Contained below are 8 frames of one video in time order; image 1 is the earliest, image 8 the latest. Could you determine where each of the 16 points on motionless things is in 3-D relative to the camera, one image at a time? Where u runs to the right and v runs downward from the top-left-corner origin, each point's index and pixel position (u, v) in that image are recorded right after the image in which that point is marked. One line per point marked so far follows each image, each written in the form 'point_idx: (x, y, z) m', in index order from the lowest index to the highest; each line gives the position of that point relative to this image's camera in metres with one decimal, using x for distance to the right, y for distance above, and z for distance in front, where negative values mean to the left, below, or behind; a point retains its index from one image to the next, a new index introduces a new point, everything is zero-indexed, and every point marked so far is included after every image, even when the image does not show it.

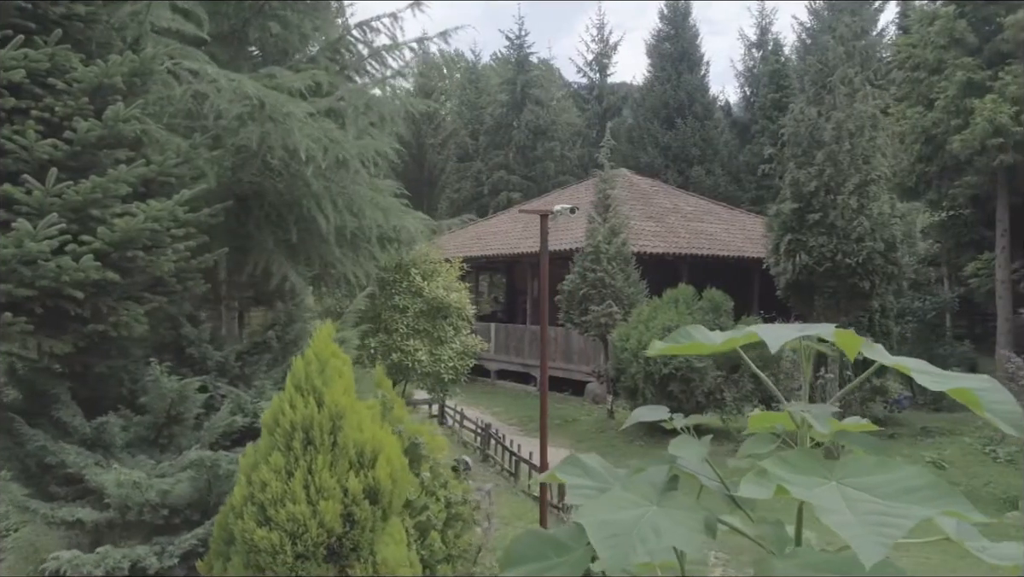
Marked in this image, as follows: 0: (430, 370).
0: (-1.0, -1.0, +9.1) m
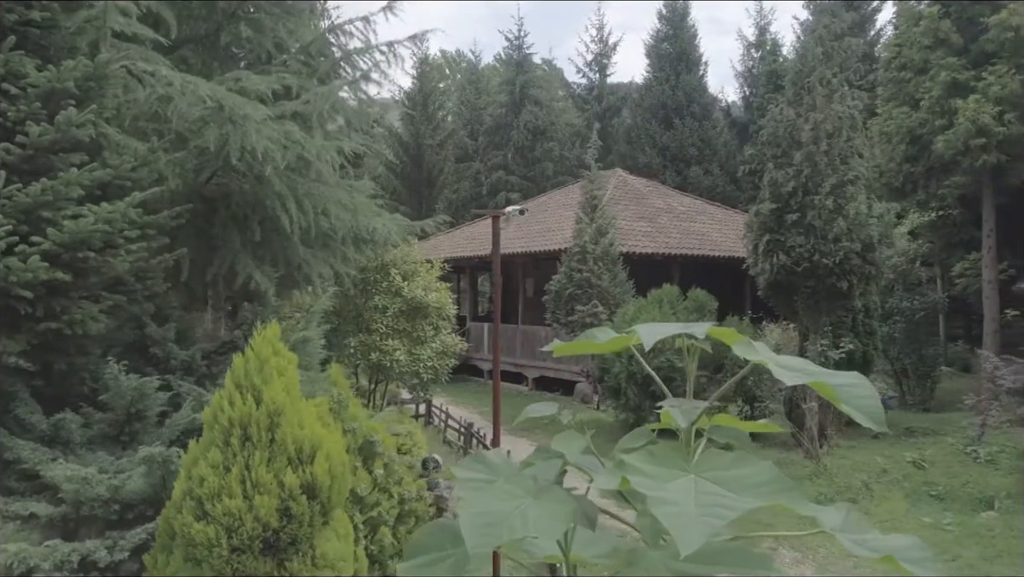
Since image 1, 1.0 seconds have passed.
0: (-1.3, -1.0, +9.2) m
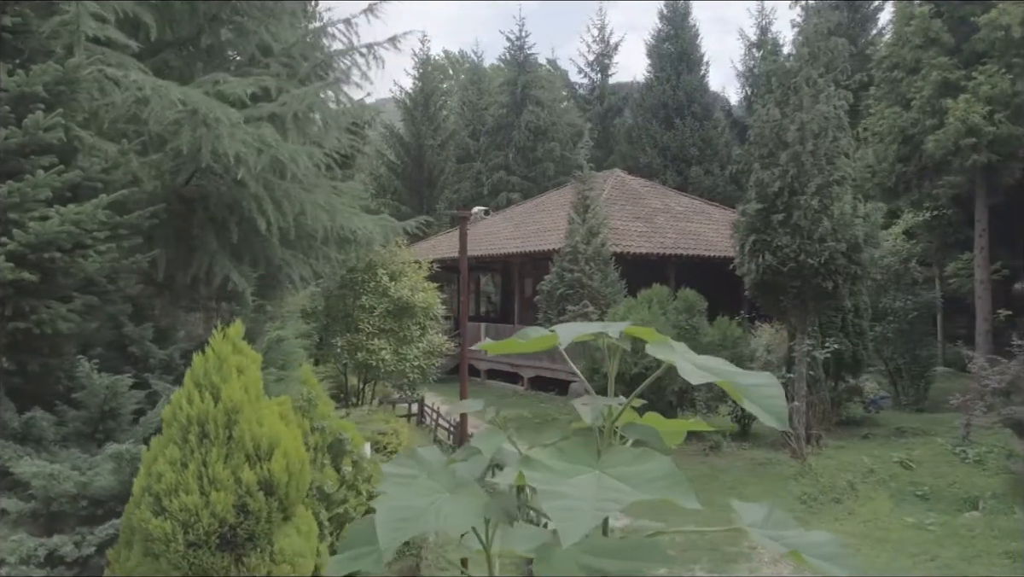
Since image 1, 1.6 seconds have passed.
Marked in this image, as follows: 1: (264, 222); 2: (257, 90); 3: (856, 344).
0: (-1.4, -1.0, +9.2) m
1: (-2.0, +0.5, +5.9) m
2: (-2.2, +1.7, +6.5) m
3: (+5.2, -0.8, +11.3) m
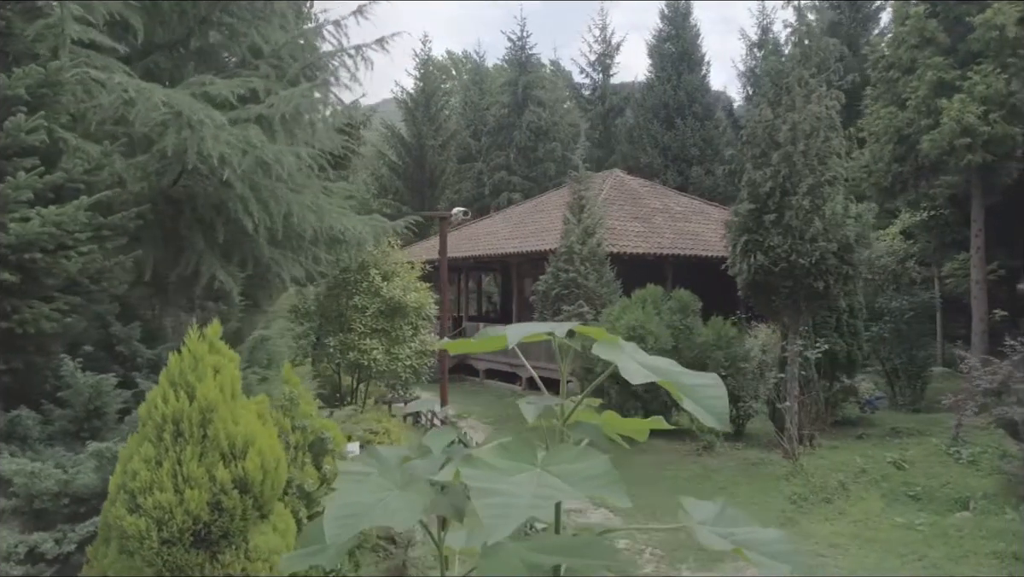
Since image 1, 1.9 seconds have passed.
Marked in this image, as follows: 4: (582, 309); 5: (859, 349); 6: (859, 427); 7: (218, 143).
0: (-1.5, -1.0, +9.3) m
1: (-2.1, +0.5, +6.0) m
2: (-2.3, +1.7, +6.5) m
3: (+5.1, -0.8, +11.3) m
4: (+1.1, -0.3, +12.3) m
5: (+5.2, -0.9, +11.4) m
6: (+5.4, -2.1, +11.7) m
7: (-2.1, +1.0, +5.3) m
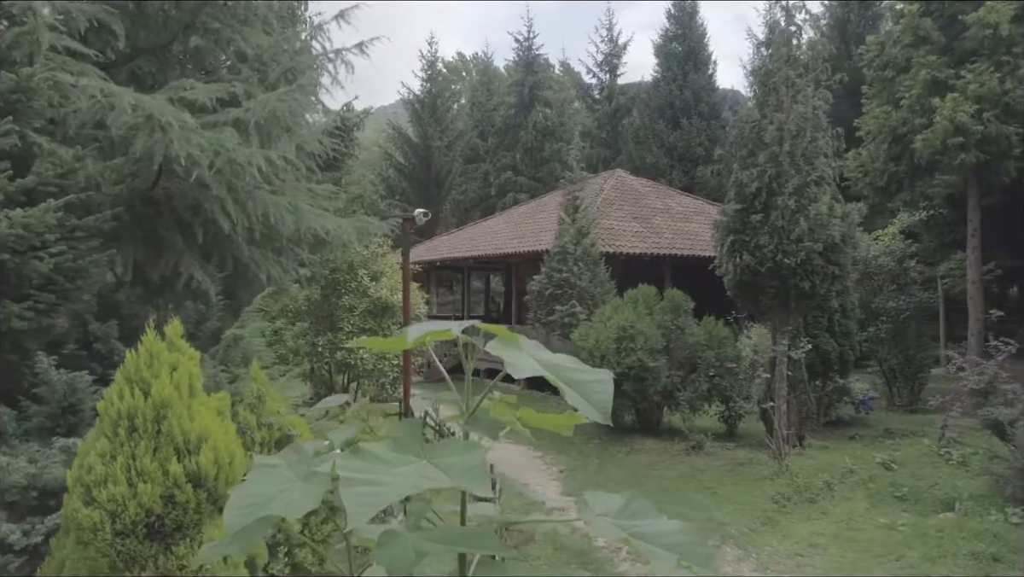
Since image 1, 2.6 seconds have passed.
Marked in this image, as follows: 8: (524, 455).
0: (-1.7, -1.0, +9.4) m
1: (-2.3, +0.5, +6.1) m
2: (-2.5, +1.7, +6.6) m
3: (+4.9, -0.8, +11.3) m
4: (+1.0, -0.3, +12.4) m
5: (+5.1, -0.9, +11.3) m
6: (+5.3, -2.1, +11.6) m
7: (-2.3, +1.0, +5.4) m
8: (+0.2, -2.4, +10.8) m
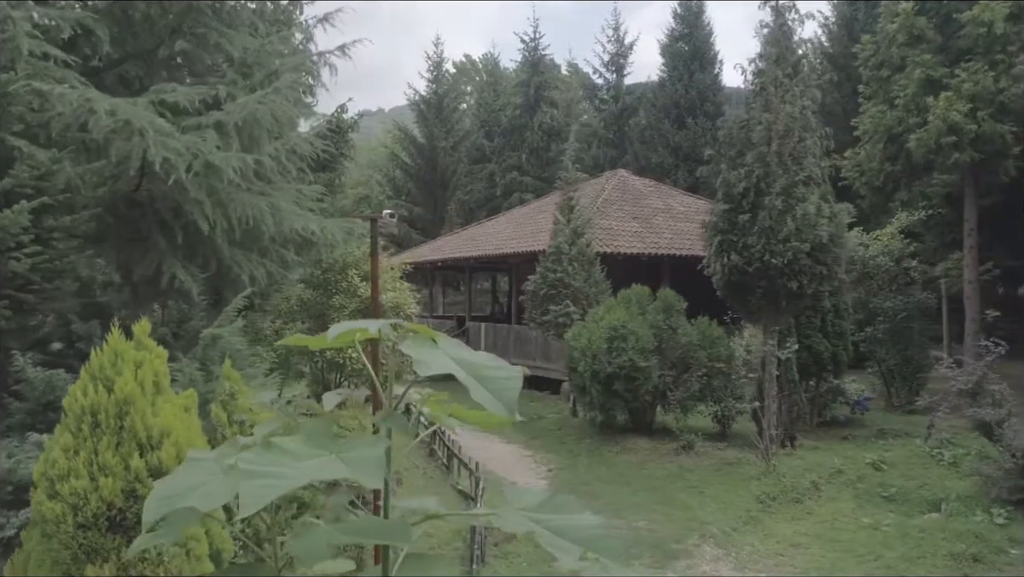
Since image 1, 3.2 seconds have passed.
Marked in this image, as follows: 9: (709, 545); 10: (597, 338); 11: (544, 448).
0: (-1.9, -1.0, +9.5) m
1: (-2.6, +0.5, +6.2) m
2: (-2.7, +1.7, +6.8) m
3: (+4.8, -0.8, +11.2) m
4: (+0.9, -0.3, +12.4) m
5: (+5.0, -0.9, +11.3) m
6: (+5.2, -2.1, +11.6) m
7: (-2.5, +1.0, +5.5) m
8: (+0.1, -2.4, +10.8) m
9: (+2.0, -2.5, +7.5) m
10: (+1.3, -0.7, +11.2) m
11: (+0.5, -2.4, +11.2) m
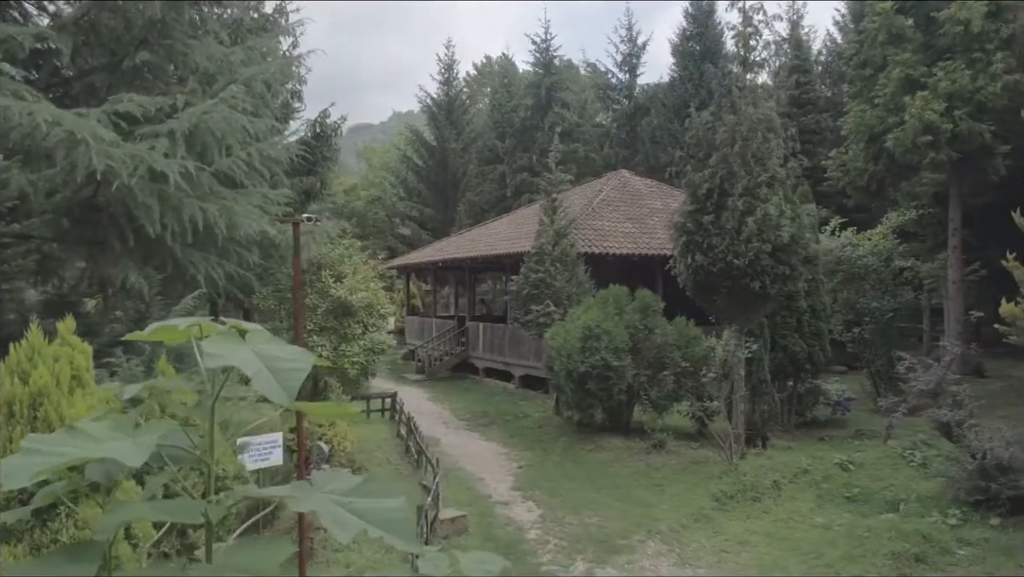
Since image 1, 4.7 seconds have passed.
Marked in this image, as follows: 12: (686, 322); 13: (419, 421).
0: (-2.3, -1.0, +9.8) m
1: (-3.1, +0.5, +6.6) m
2: (-3.3, +1.7, +7.1) m
3: (+4.5, -0.8, +11.2) m
4: (+0.6, -0.3, +12.6) m
5: (+4.6, -0.9, +11.3) m
6: (+4.8, -2.1, +11.6) m
7: (-3.1, +1.0, +5.8) m
8: (-0.3, -2.4, +11.0) m
9: (+1.4, -2.5, +7.6) m
10: (+0.9, -0.7, +11.3) m
11: (+0.1, -2.4, +11.3) m
12: (+2.6, -0.5, +11.2) m
13: (-1.6, -2.3, +12.9) m
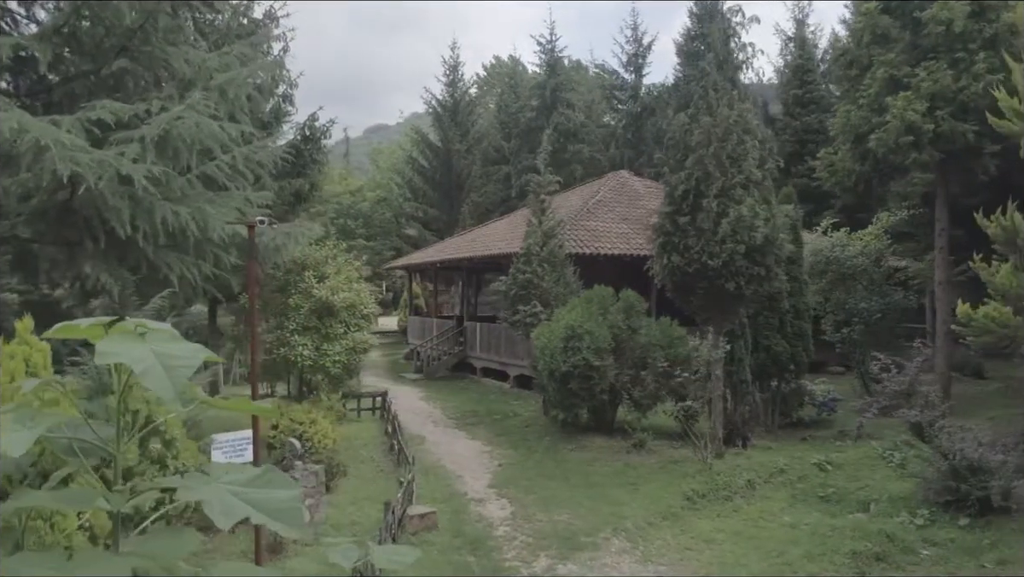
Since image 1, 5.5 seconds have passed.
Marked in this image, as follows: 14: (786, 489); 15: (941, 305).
0: (-2.6, -1.0, +10.0) m
1: (-3.5, +0.5, +6.8) m
2: (-3.6, +1.7, +7.3) m
3: (+4.2, -0.8, +11.3) m
4: (+0.4, -0.4, +12.7) m
5: (+4.4, -0.9, +11.3) m
6: (+4.6, -2.2, +11.6) m
7: (-3.5, +1.0, +6.1) m
8: (-0.5, -2.4, +11.2) m
9: (+1.1, -2.5, +7.7) m
10: (+0.7, -0.8, +11.5) m
11: (-0.1, -2.4, +11.5) m
12: (+2.3, -0.5, +11.3) m
13: (-1.8, -2.3, +13.1) m
14: (+3.3, -2.4, +9.1) m
15: (+6.6, -0.2, +11.6) m
